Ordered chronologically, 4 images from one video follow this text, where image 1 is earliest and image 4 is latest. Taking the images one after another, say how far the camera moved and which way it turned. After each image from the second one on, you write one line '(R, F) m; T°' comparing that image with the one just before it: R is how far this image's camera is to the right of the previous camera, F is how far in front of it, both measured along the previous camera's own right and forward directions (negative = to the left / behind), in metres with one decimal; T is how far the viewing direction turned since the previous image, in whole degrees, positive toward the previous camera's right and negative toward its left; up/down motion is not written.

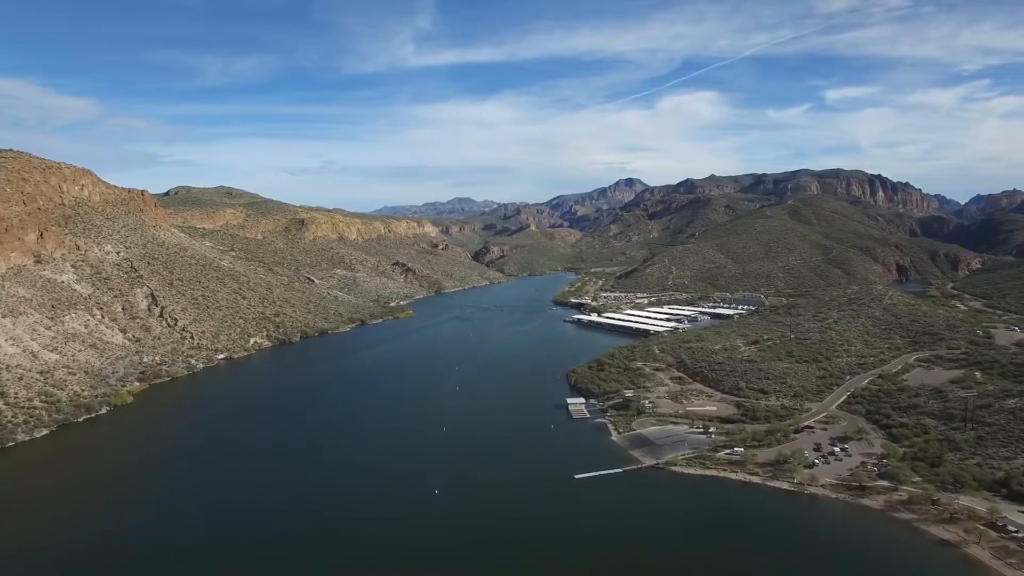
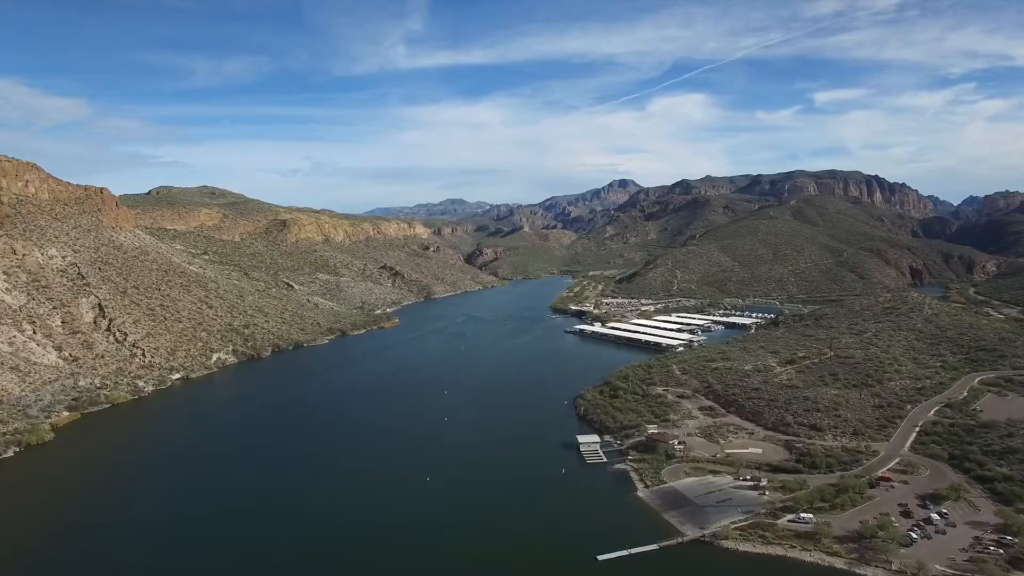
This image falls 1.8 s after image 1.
(-0.3, +5.7) m; +1°
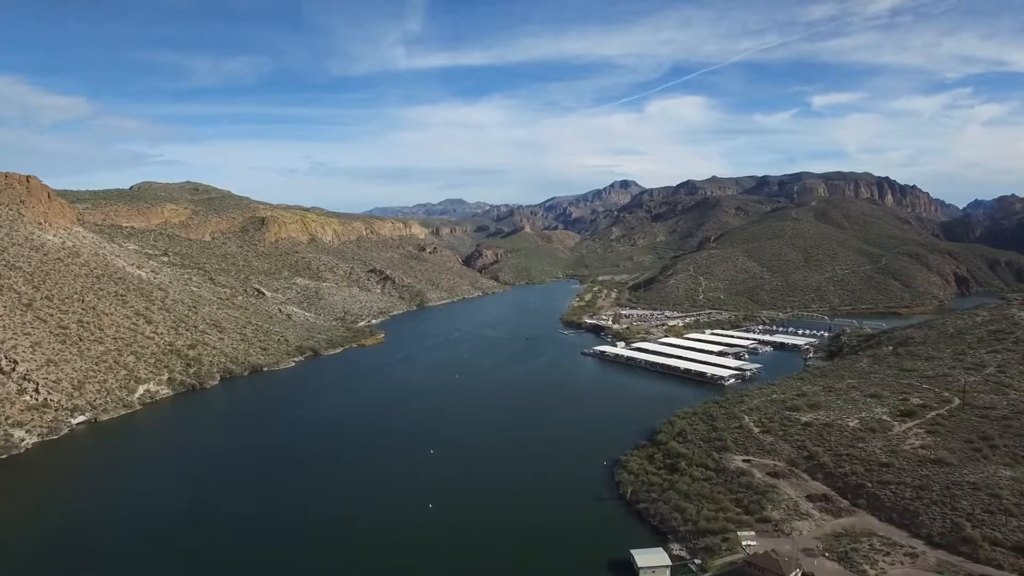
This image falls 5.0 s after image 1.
(-0.7, +10.1) m; 0°
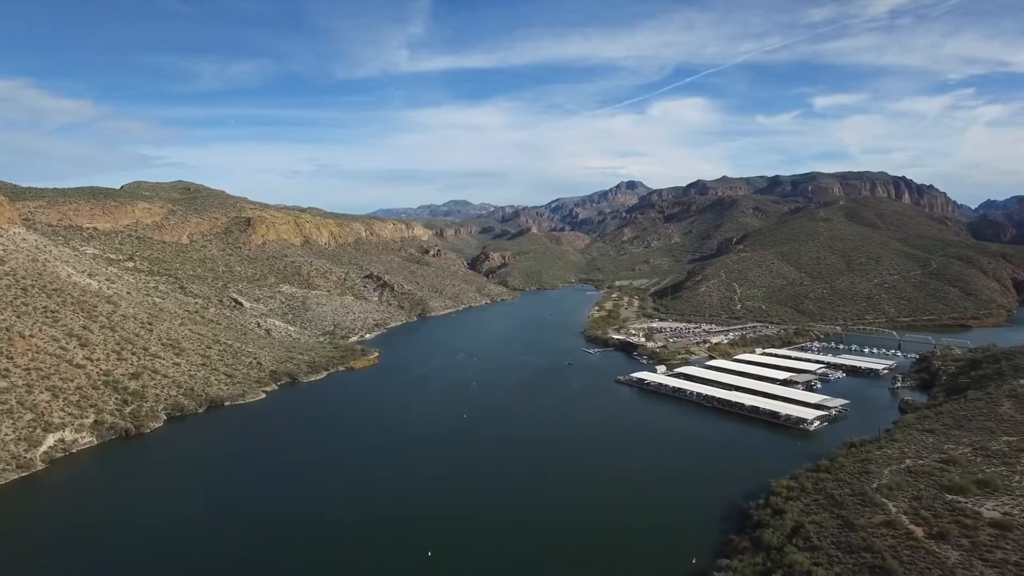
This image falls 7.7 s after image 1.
(-1.0, +8.7) m; 0°
